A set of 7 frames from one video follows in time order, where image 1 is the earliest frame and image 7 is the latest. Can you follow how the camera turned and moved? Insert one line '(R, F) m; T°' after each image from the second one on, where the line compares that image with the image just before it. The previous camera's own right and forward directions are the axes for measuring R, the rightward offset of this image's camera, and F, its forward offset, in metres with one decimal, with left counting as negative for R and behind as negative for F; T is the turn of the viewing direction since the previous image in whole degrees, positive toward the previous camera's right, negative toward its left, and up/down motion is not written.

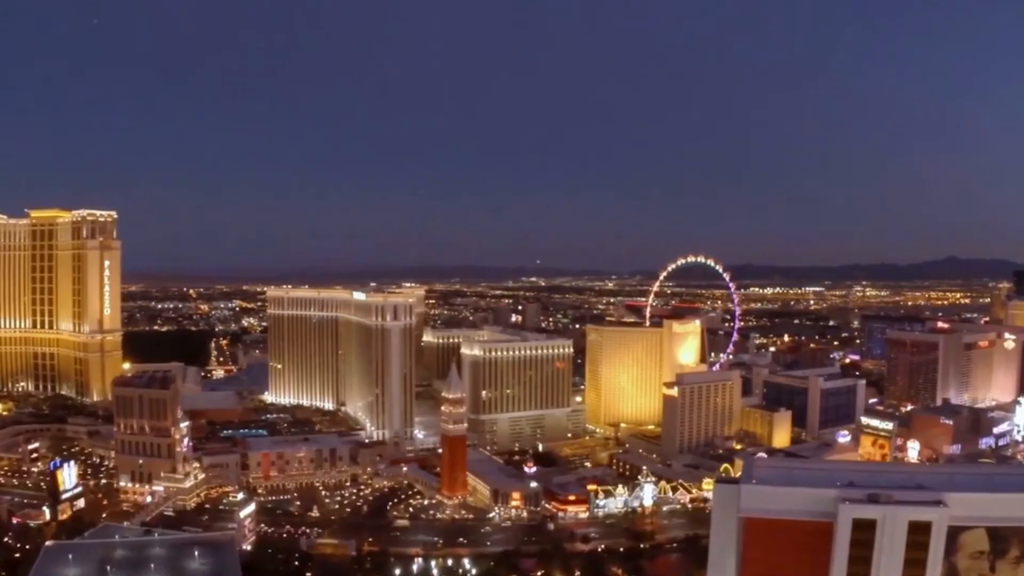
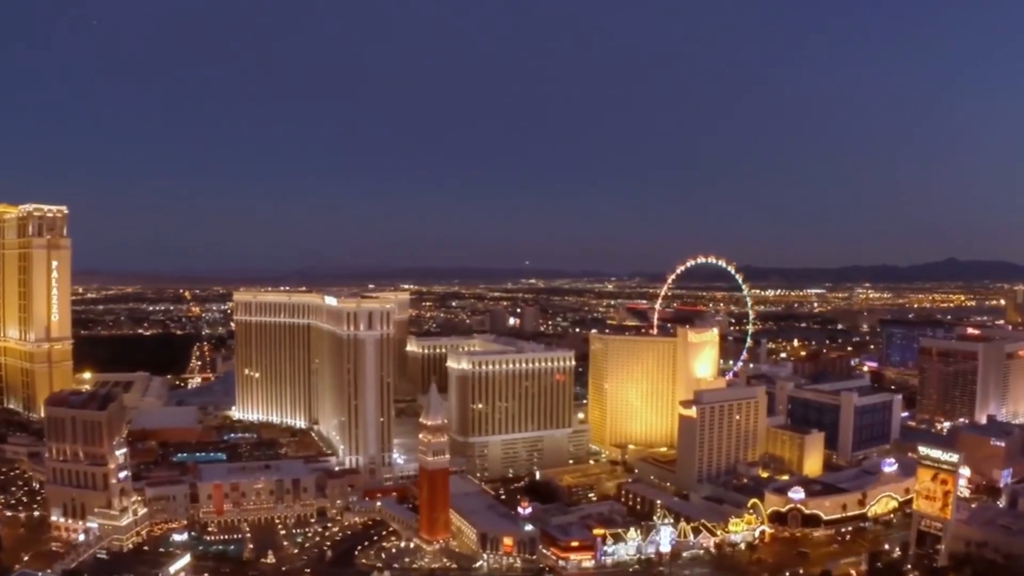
(+0.4, +8.5) m; 0°
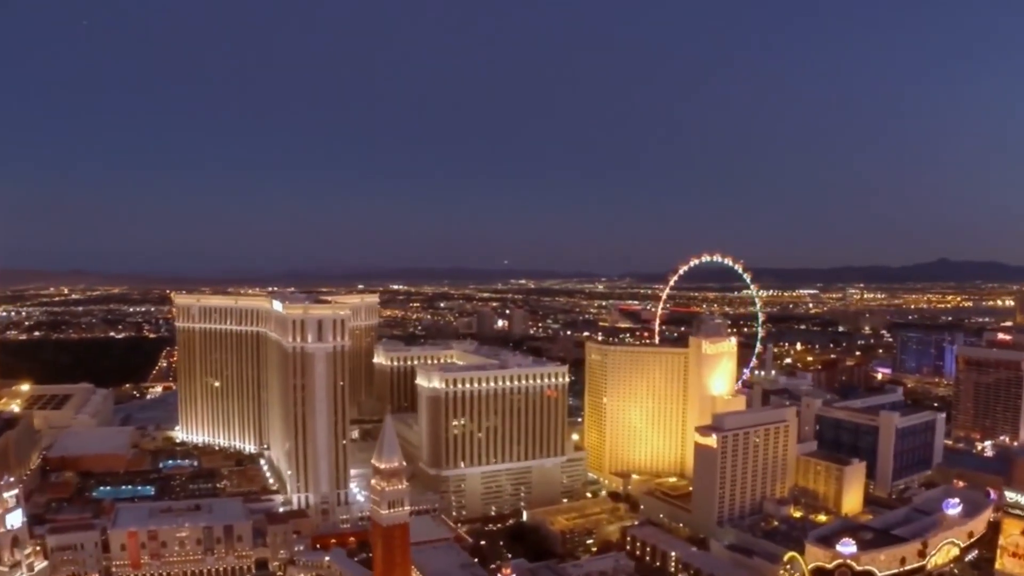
(+0.5, +9.6) m; +1°
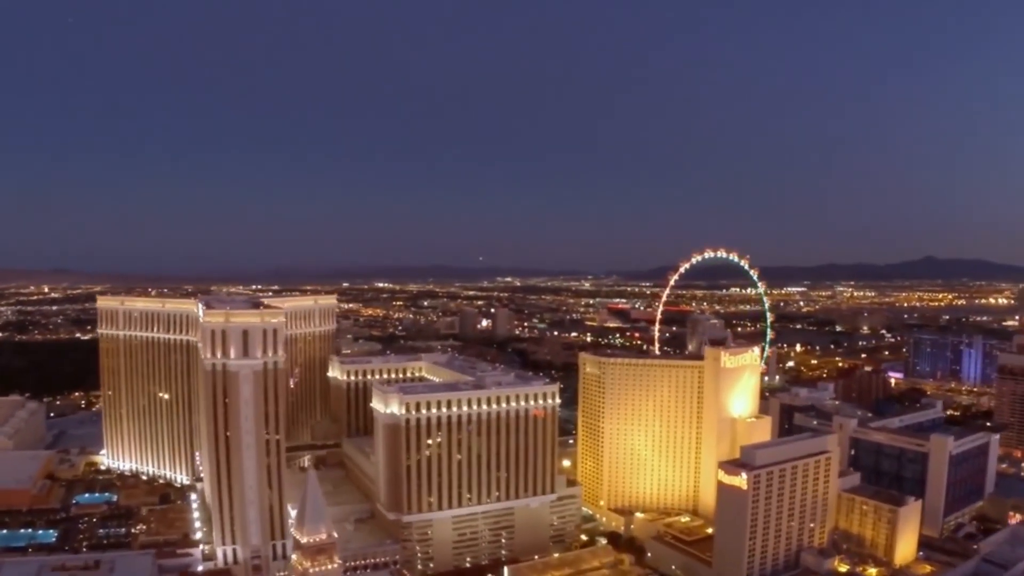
(+0.4, +9.2) m; +1°
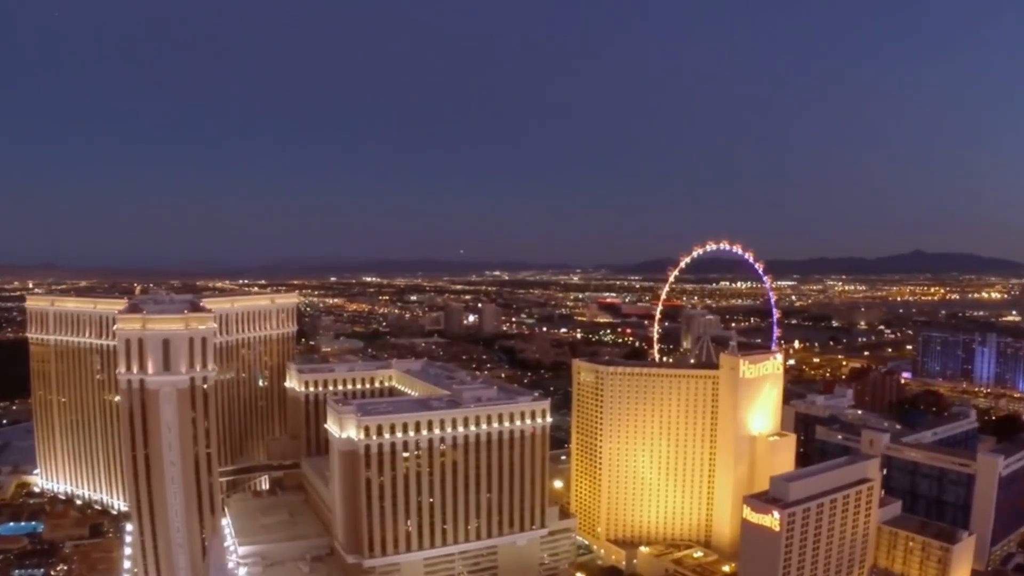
(+0.3, +6.4) m; +1°
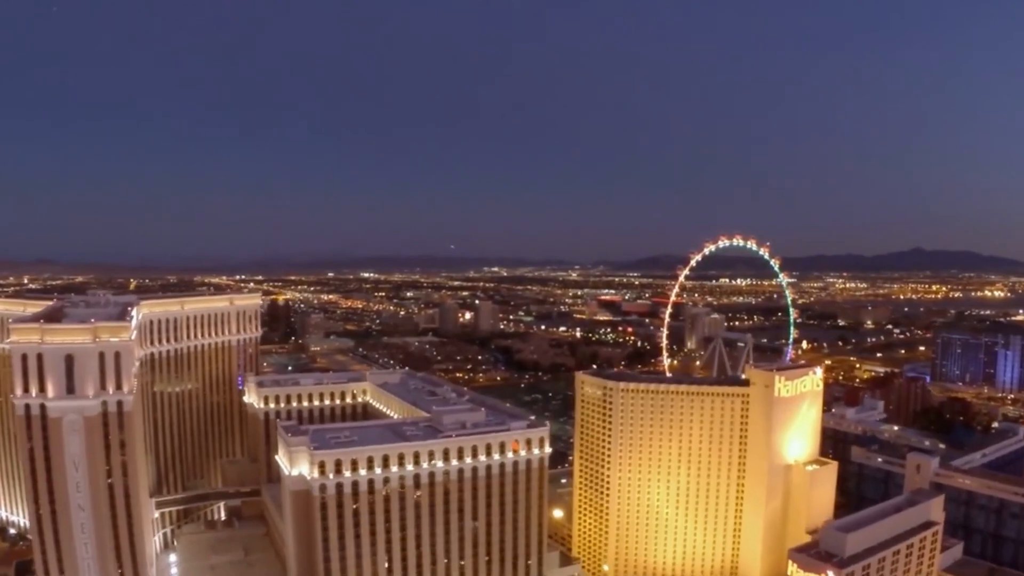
(+0.2, +5.8) m; 0°
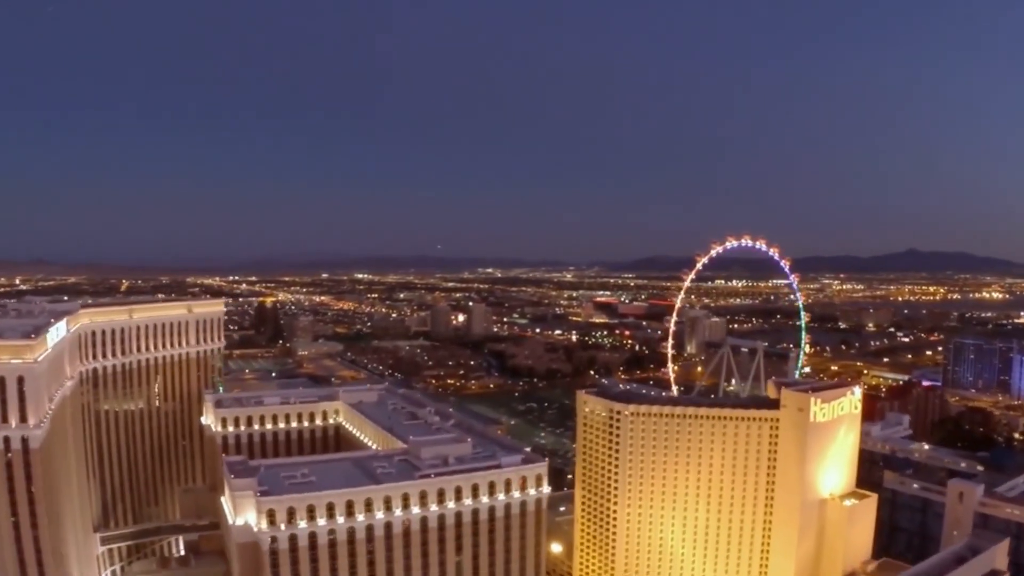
(+0.1, +4.3) m; 0°
